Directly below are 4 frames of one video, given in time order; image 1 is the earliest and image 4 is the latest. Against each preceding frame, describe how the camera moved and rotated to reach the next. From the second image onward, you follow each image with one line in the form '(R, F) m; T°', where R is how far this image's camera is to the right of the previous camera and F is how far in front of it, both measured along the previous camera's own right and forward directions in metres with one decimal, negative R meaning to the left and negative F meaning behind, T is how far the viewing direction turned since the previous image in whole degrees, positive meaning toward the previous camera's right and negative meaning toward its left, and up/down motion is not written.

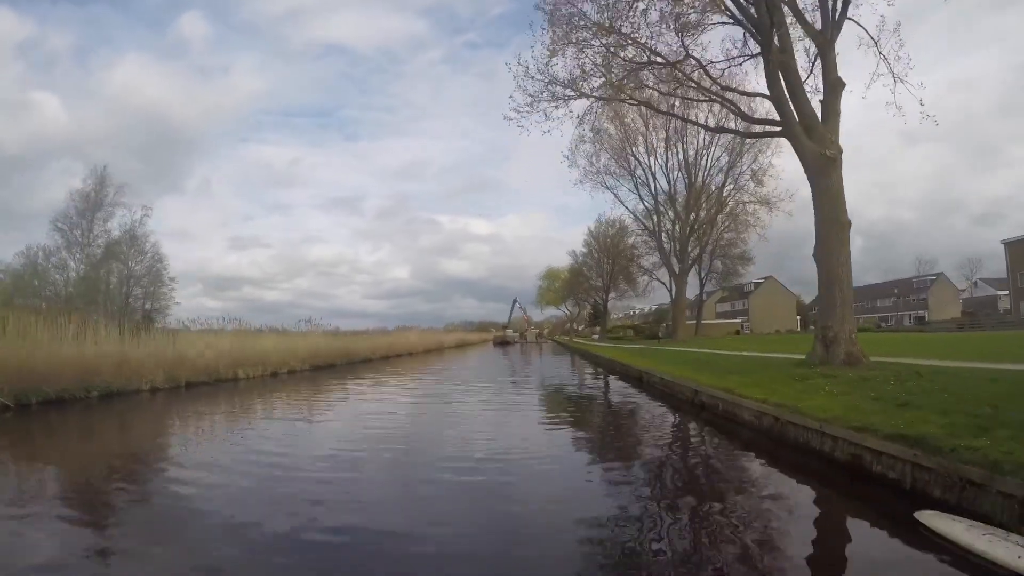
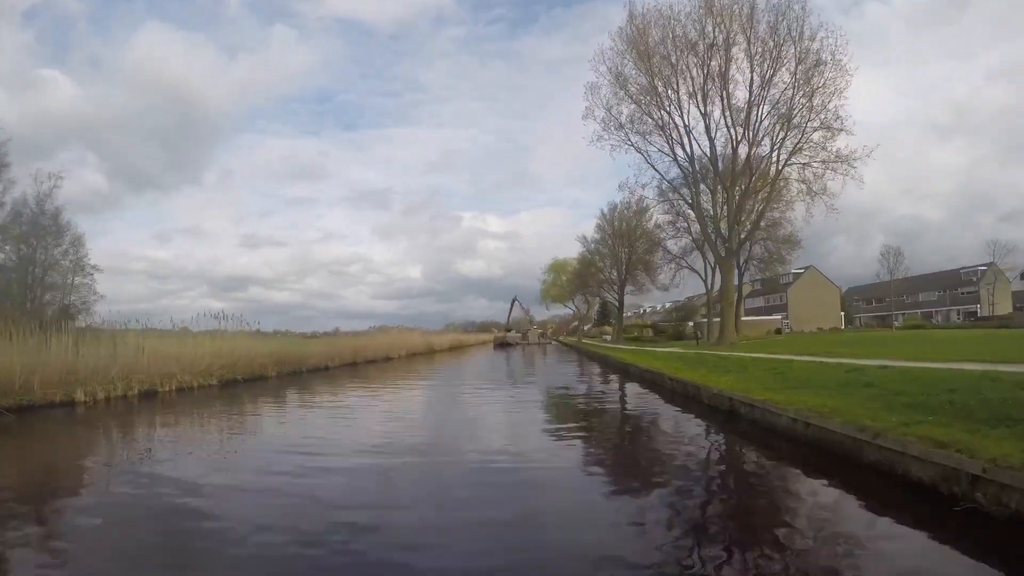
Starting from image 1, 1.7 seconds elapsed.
(+0.1, +5.5) m; 0°
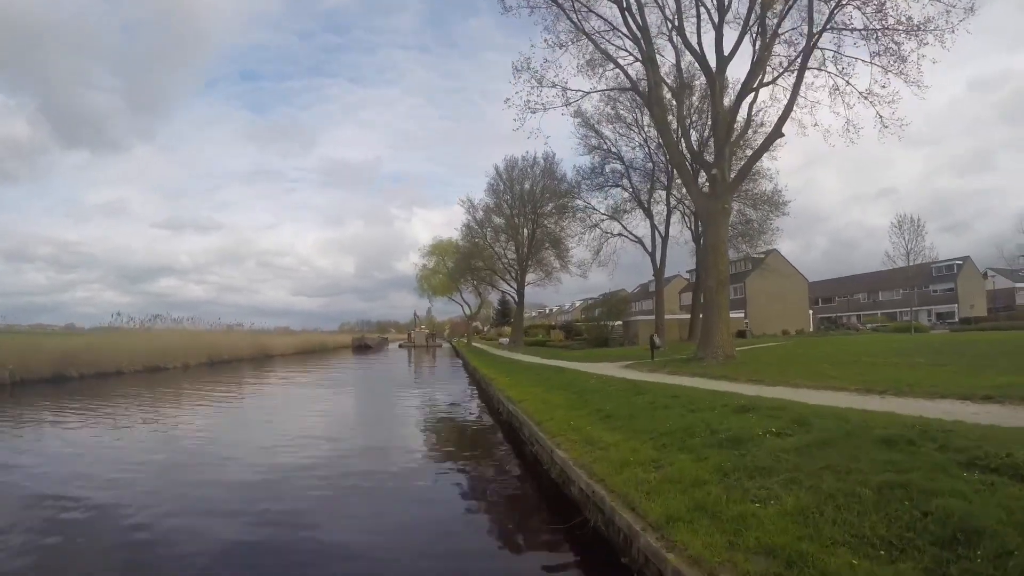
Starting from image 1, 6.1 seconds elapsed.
(+1.6, +8.9) m; +8°
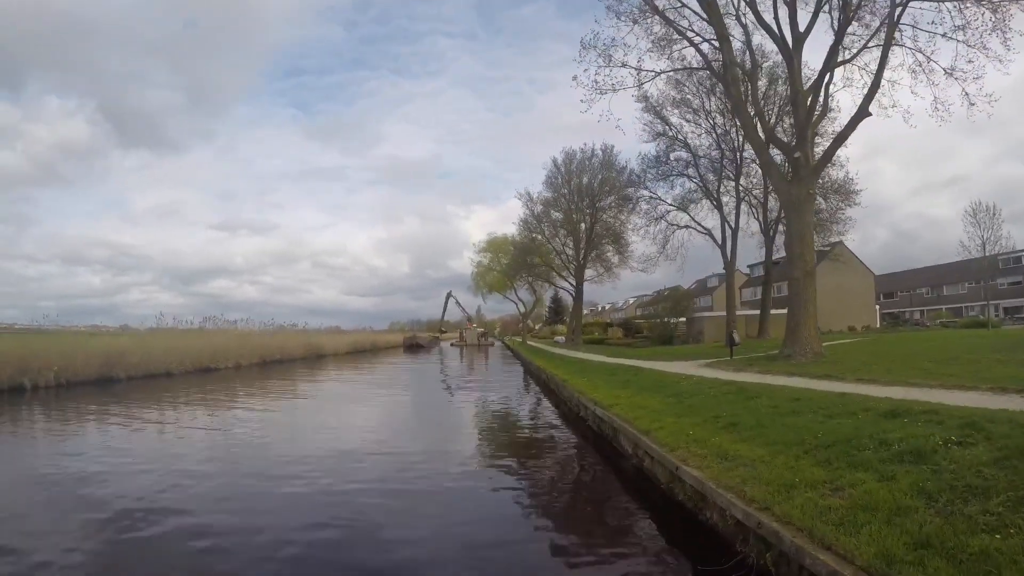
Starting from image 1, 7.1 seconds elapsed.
(-0.5, 0.0) m; -3°
